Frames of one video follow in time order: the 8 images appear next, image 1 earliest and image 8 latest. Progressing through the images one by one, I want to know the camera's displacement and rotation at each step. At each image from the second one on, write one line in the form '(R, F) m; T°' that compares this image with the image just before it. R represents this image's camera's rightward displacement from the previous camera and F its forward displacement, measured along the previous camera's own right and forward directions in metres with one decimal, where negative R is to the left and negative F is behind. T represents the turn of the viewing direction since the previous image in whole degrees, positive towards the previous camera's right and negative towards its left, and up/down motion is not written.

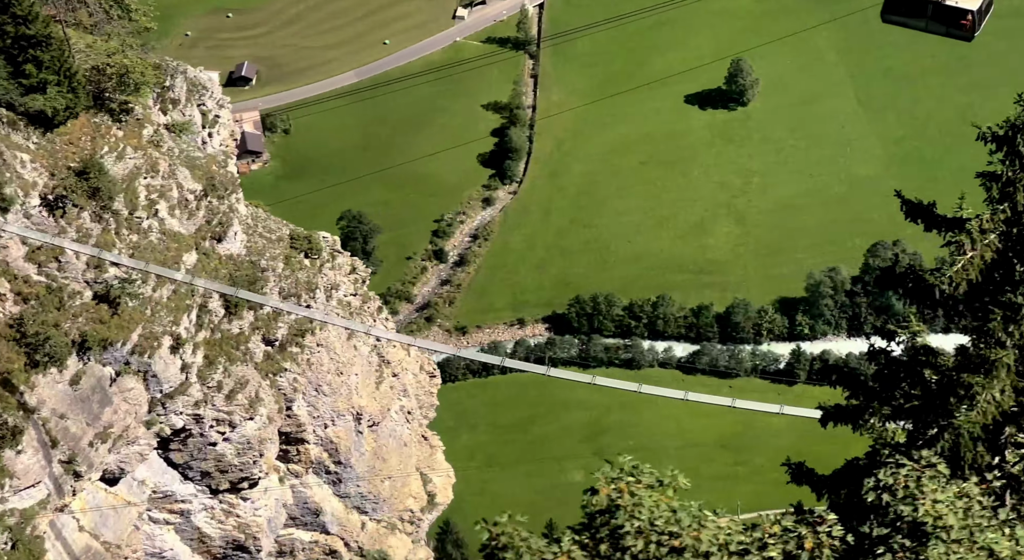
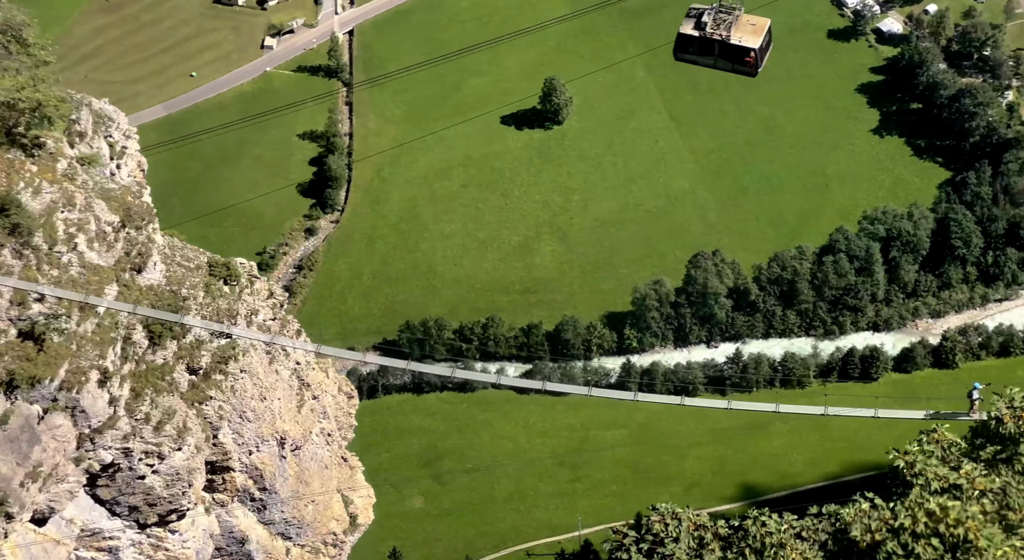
(-0.9, -0.1) m; +9°
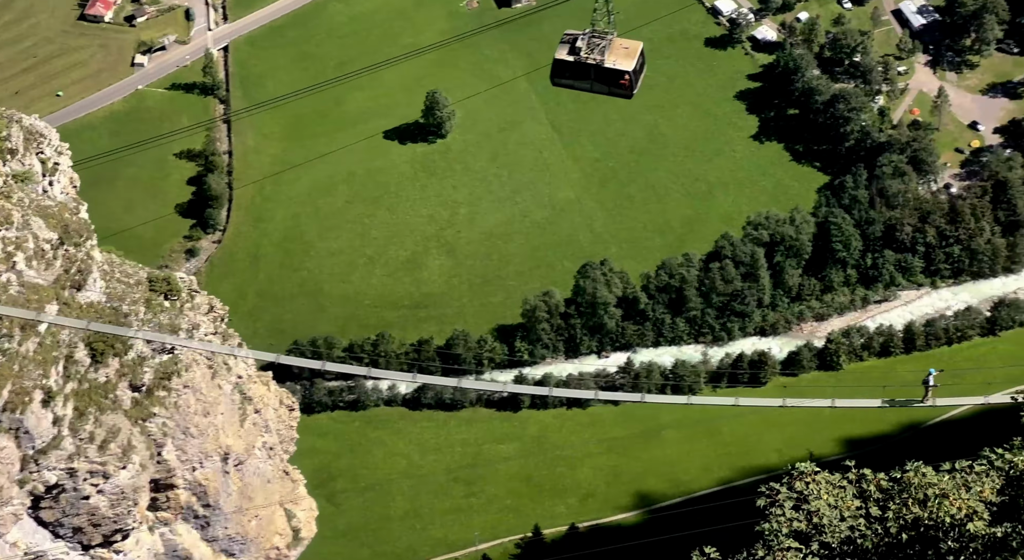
(-0.7, +0.6) m; +6°
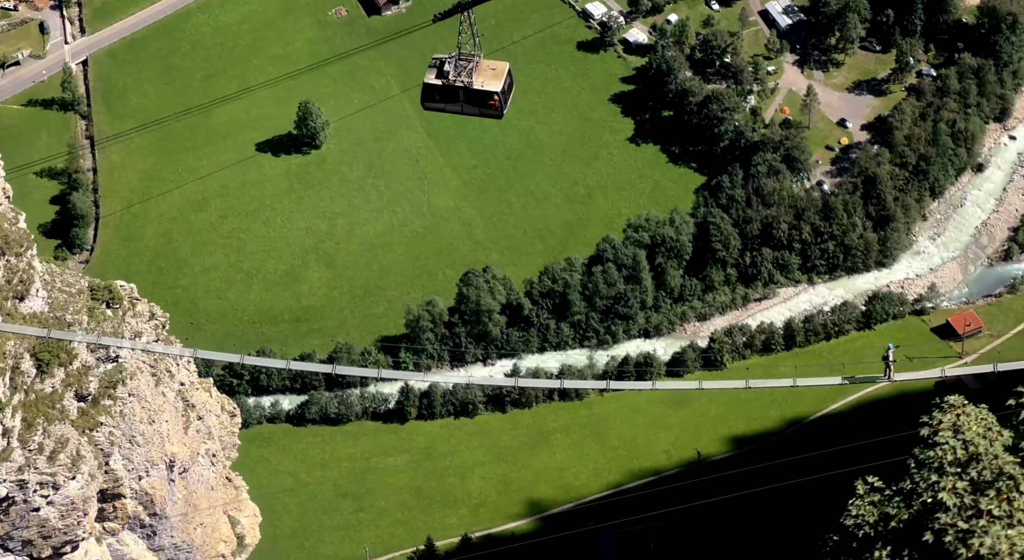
(-0.8, +0.9) m; +6°
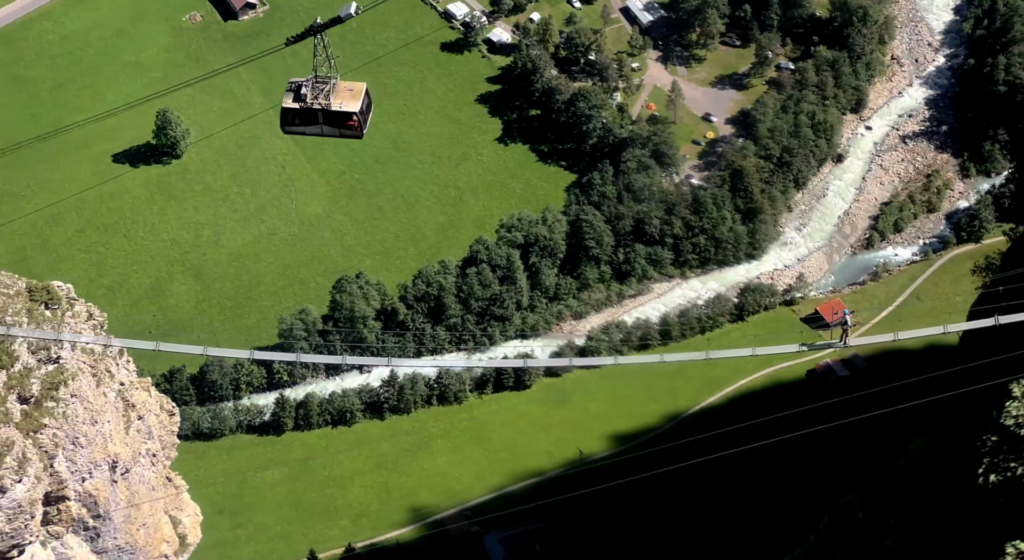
(-0.8, +1.0) m; +6°
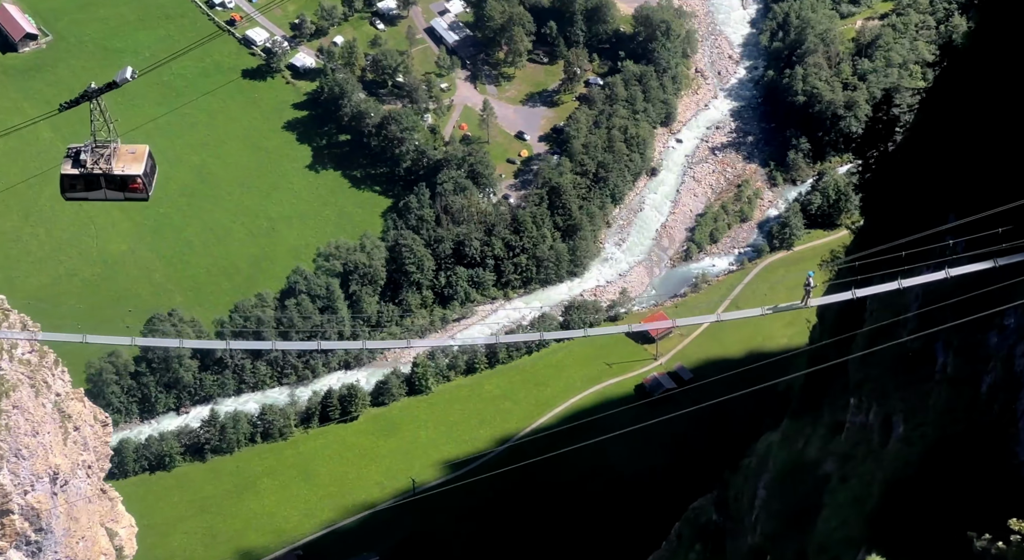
(-1.3, +1.9) m; +9°
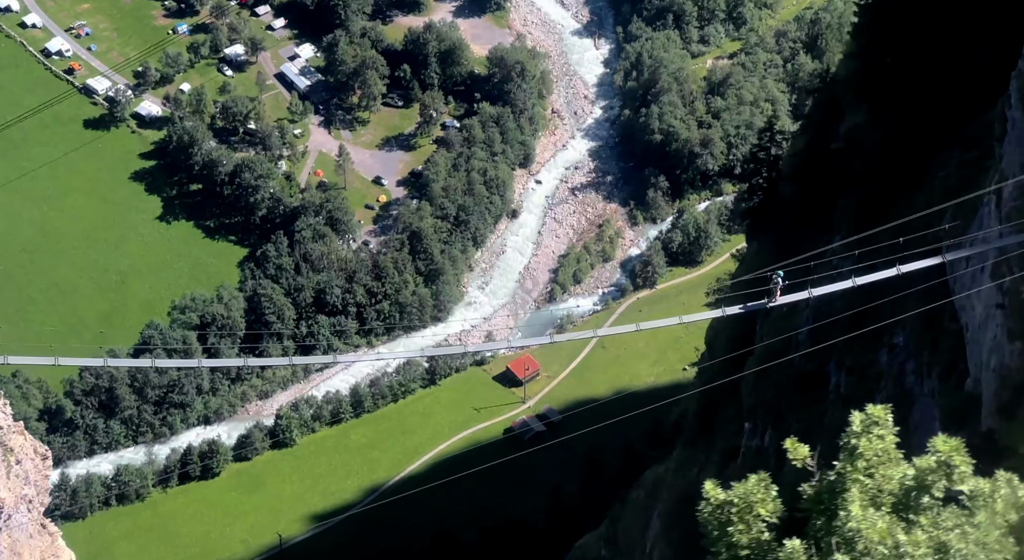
(-1.2, +1.1) m; +7°
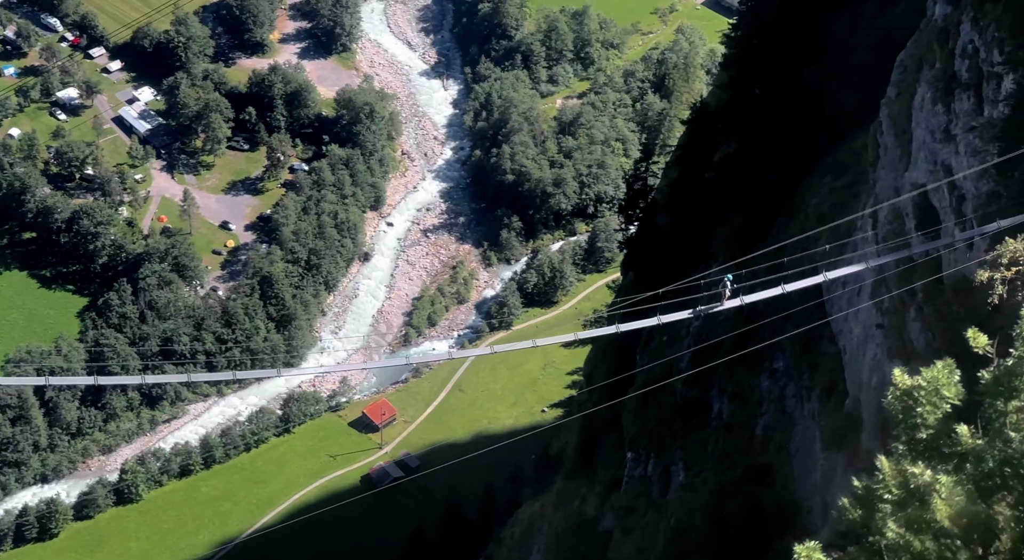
(-1.2, +0.6) m; +8°
